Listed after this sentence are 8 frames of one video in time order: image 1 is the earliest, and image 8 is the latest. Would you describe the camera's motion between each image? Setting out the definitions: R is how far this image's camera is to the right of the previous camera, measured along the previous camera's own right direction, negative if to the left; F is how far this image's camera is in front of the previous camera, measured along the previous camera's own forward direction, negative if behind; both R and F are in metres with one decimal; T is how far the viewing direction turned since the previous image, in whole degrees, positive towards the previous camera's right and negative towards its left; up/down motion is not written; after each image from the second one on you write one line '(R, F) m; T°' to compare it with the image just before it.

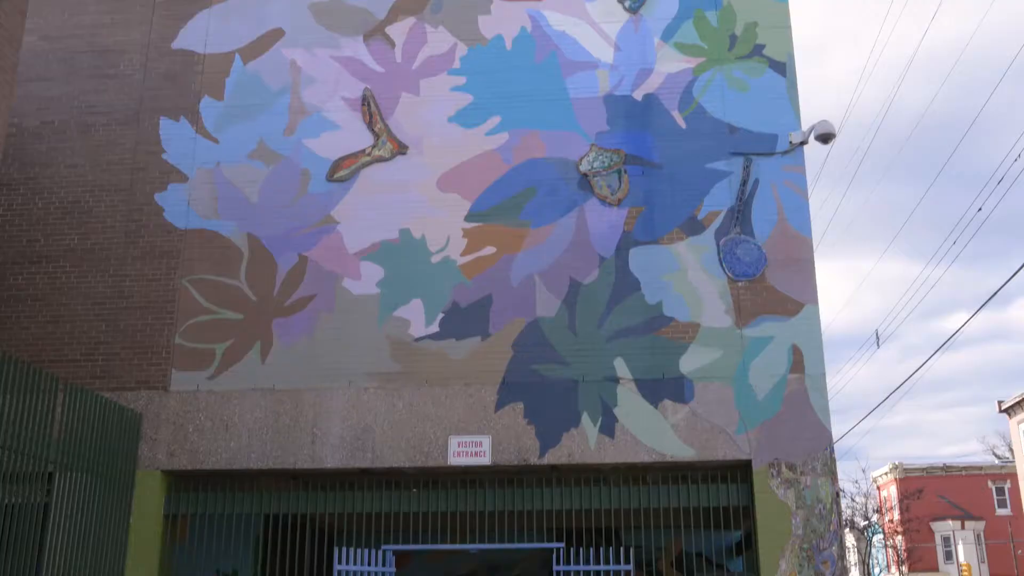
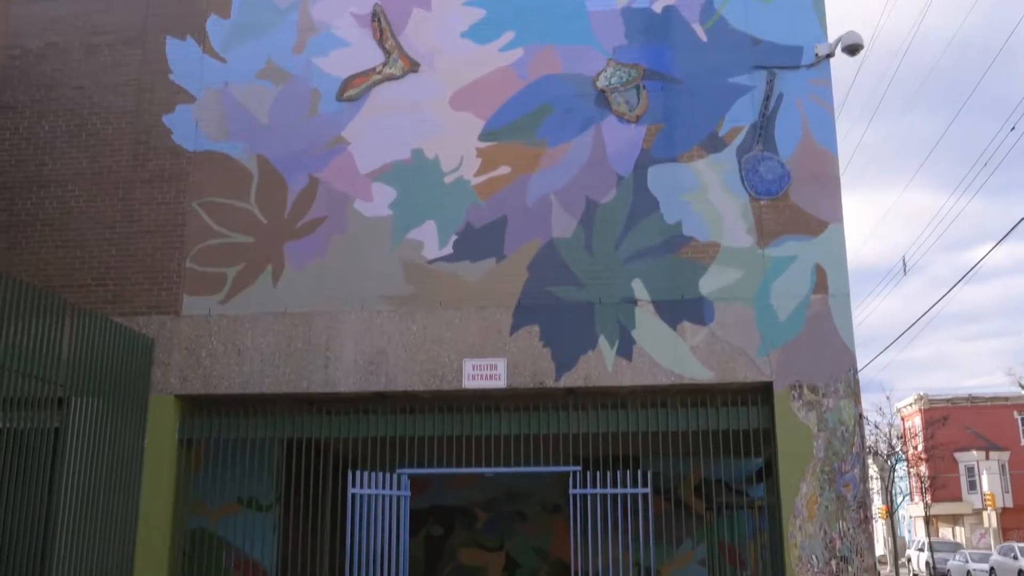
(+0.1, +0.3) m; -1°
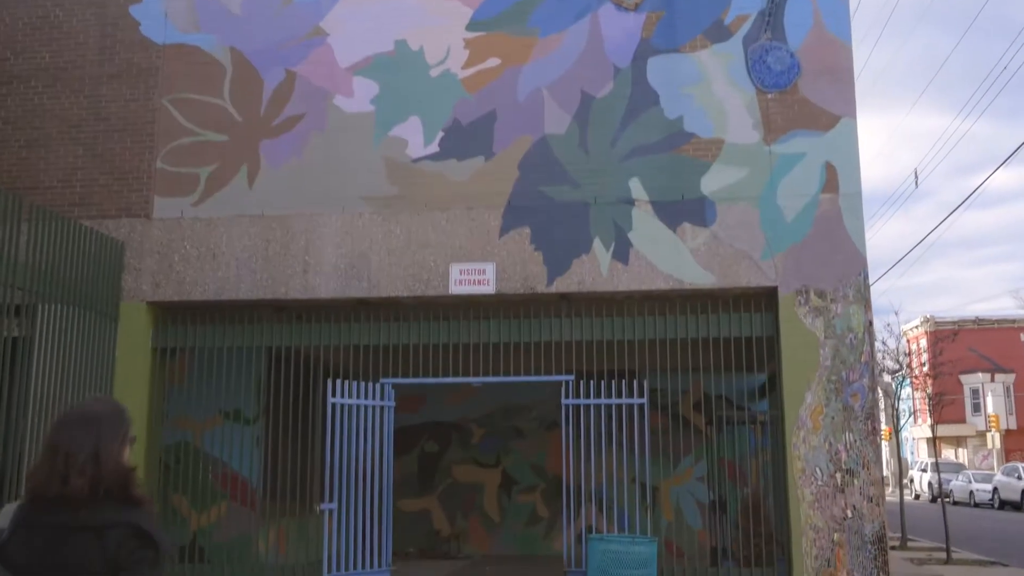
(+0.2, +0.6) m; 0°
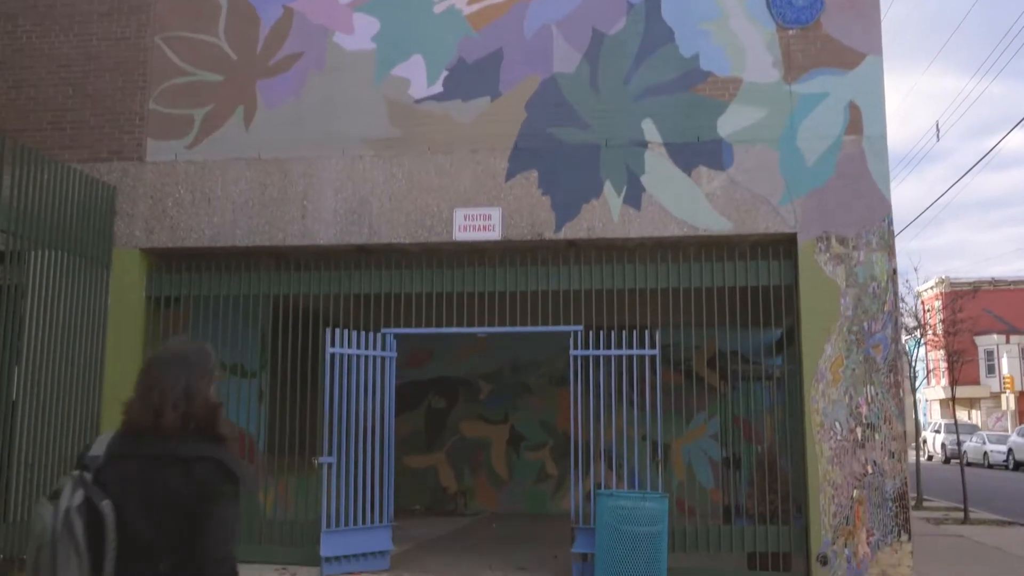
(0.0, +0.4) m; -1°
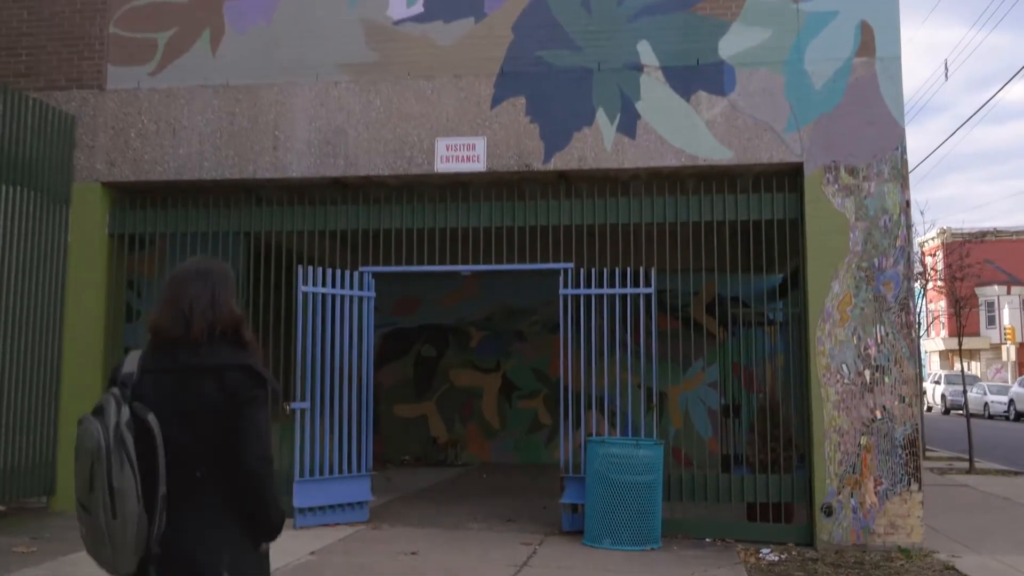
(+0.1, +0.6) m; 0°
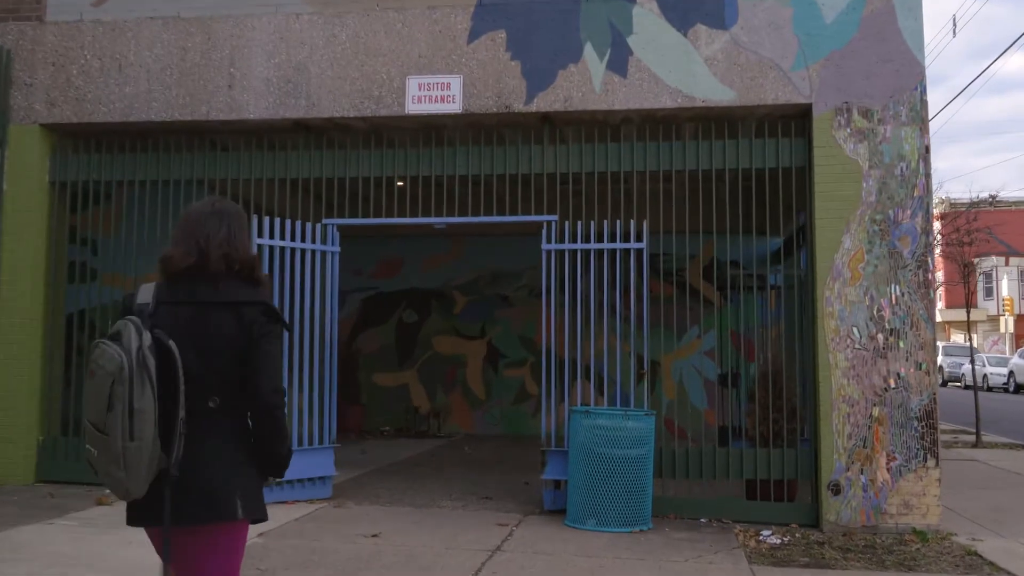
(+0.1, +0.8) m; 0°
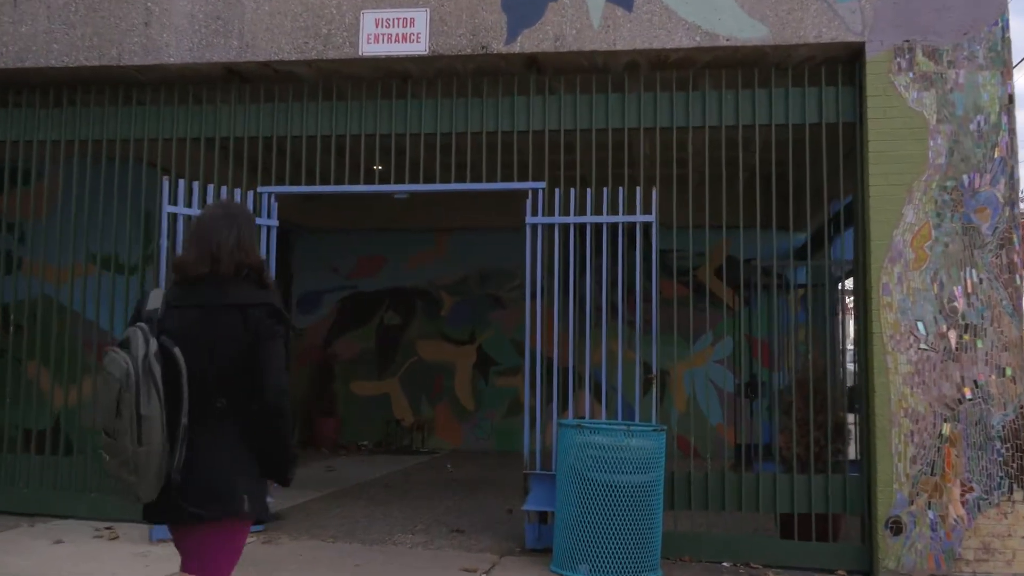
(+0.2, +1.6) m; 0°
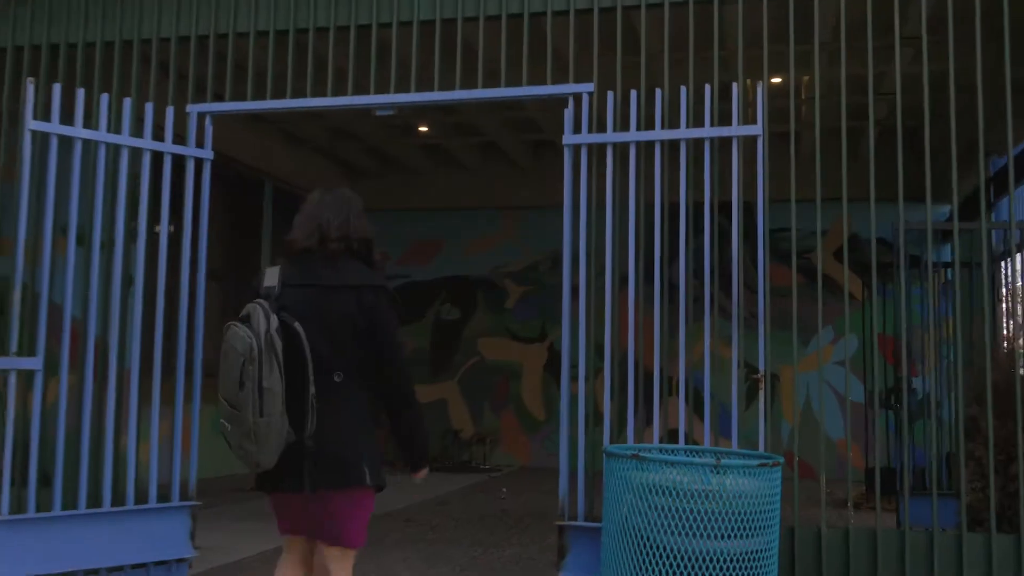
(+0.3, +2.2) m; -5°
